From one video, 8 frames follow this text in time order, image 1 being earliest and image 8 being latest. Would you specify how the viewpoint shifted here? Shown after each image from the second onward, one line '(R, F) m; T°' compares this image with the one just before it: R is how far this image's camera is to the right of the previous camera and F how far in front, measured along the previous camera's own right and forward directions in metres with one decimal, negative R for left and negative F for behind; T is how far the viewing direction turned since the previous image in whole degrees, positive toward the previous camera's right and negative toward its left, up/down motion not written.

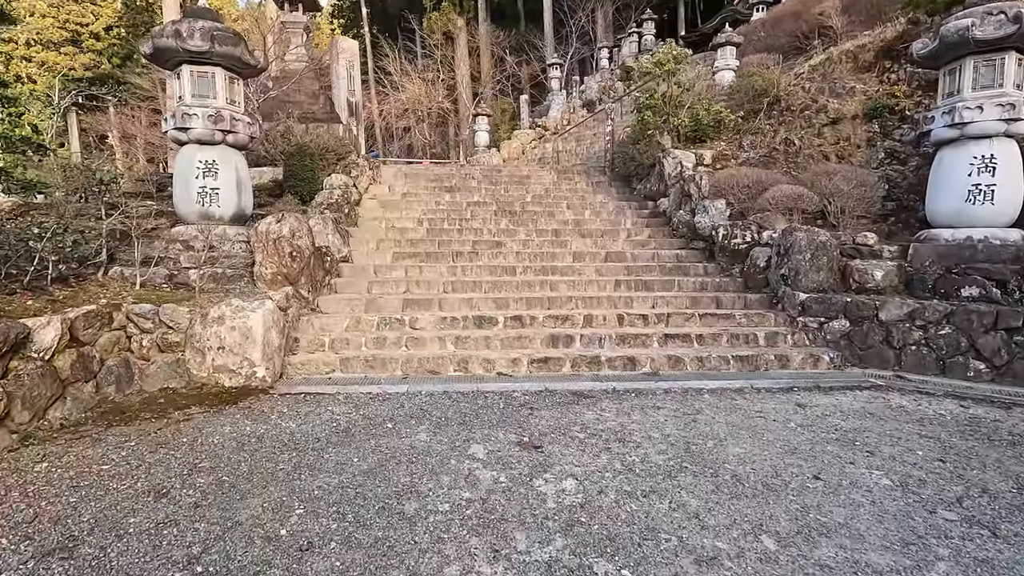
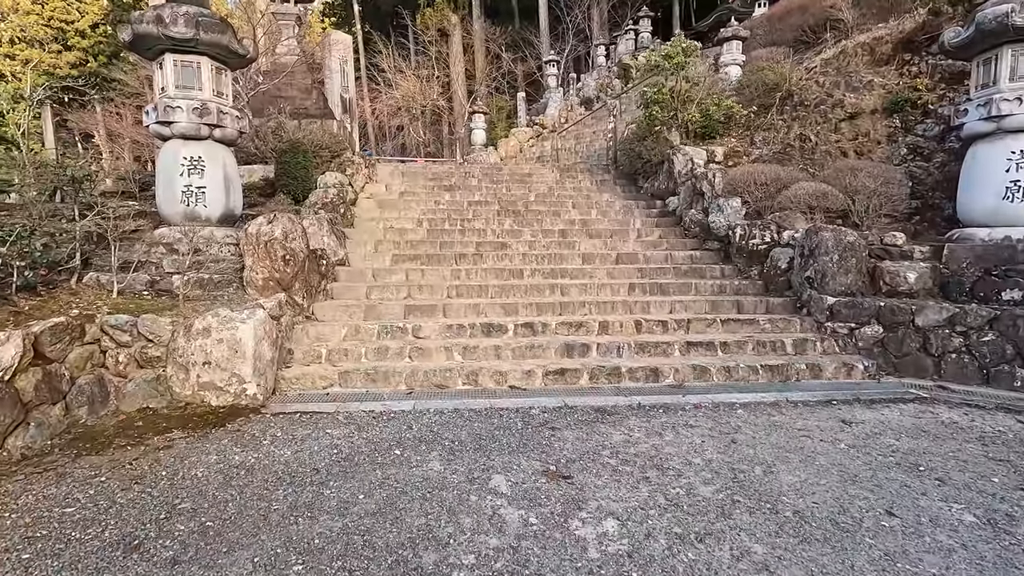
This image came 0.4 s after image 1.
(-0.2, +0.3) m; +1°
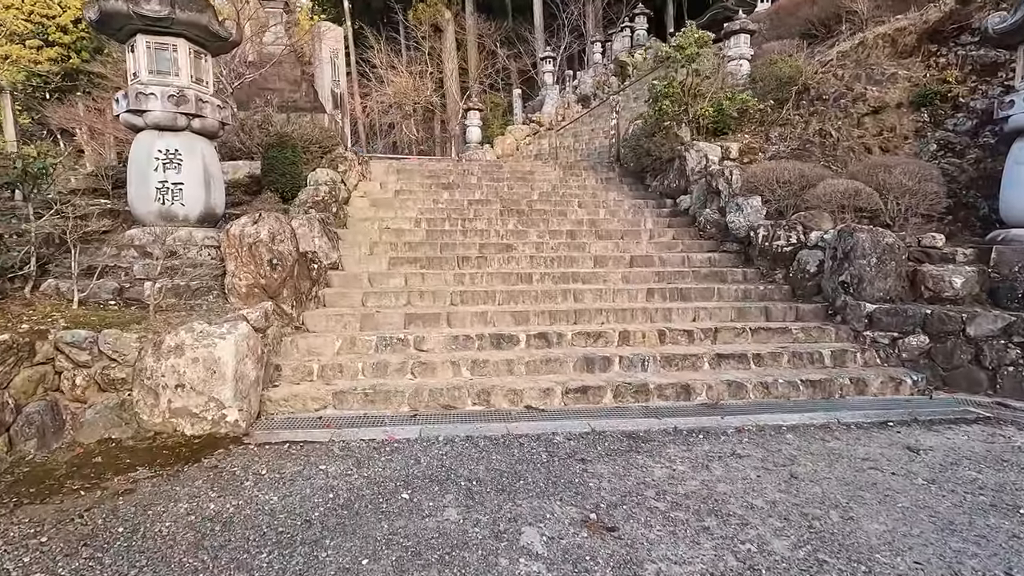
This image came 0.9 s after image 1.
(-0.2, +0.4) m; +1°
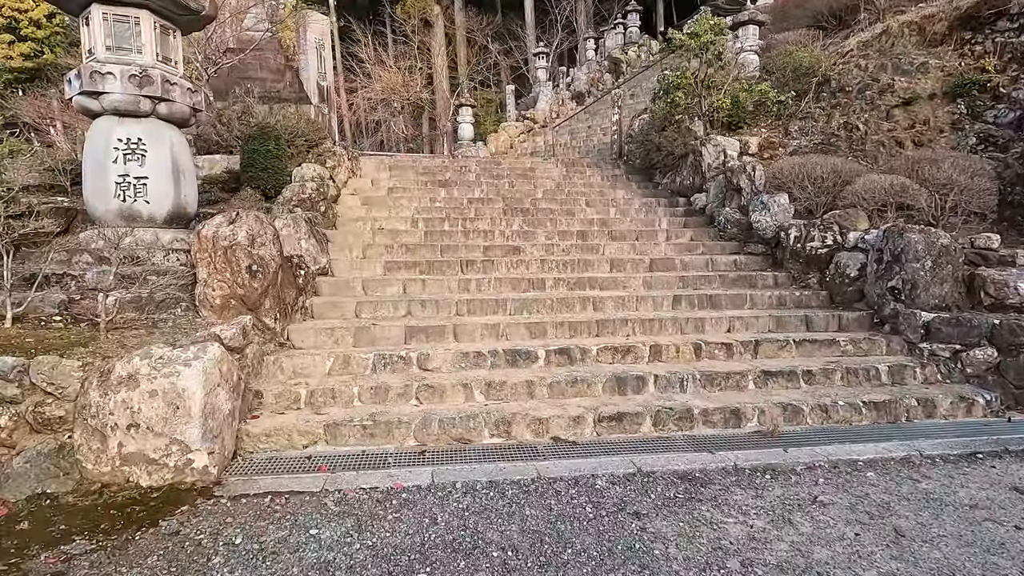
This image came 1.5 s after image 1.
(-0.2, +0.5) m; +1°
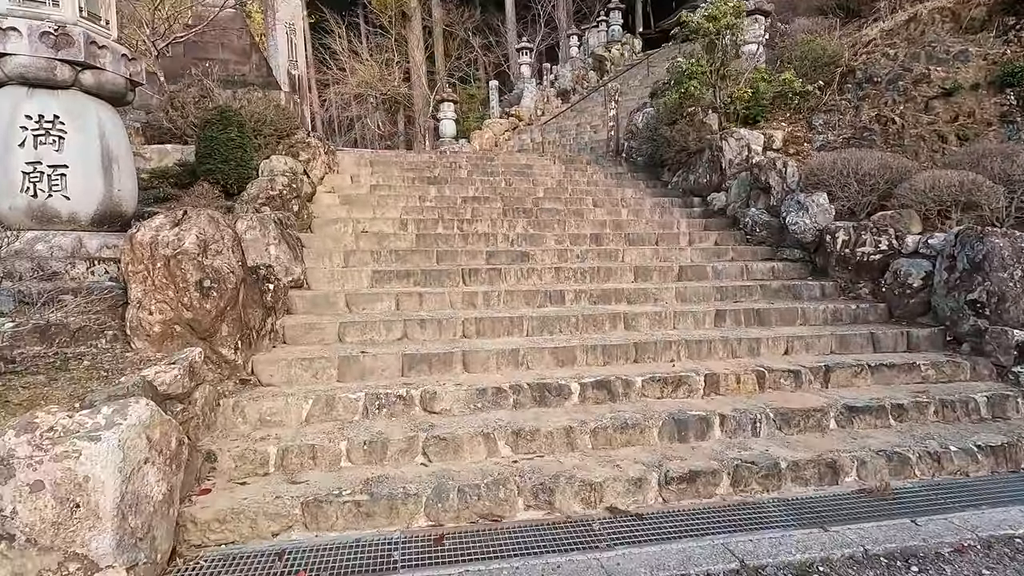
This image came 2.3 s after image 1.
(-0.3, +0.7) m; +3°
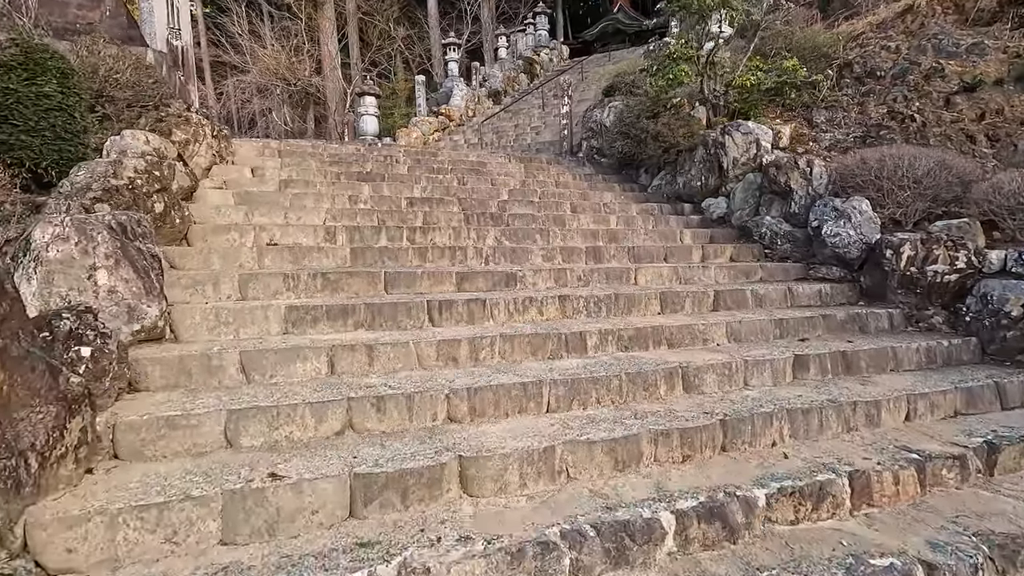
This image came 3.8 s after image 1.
(-0.4, +1.4) m; +9°
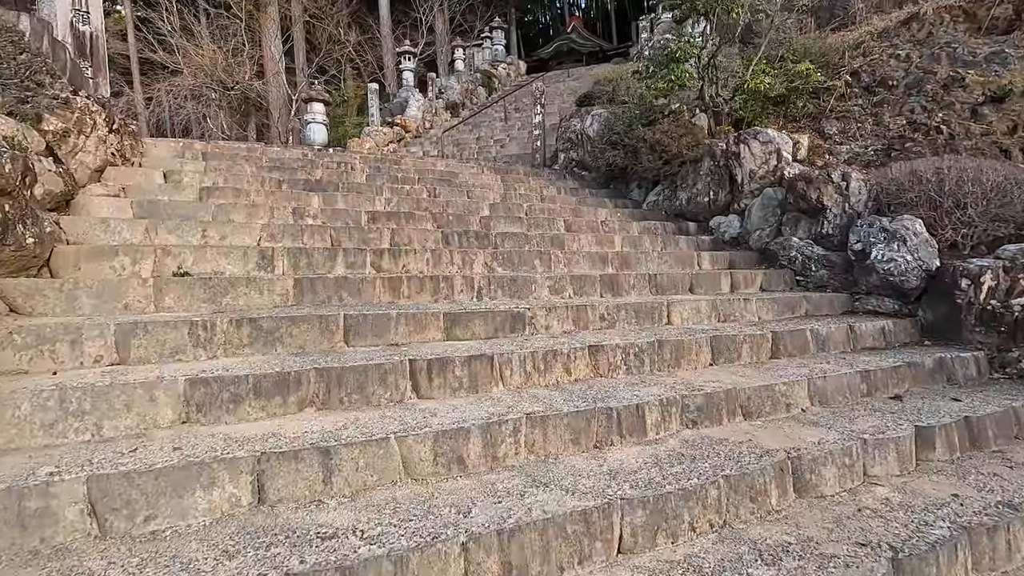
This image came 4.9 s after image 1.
(-0.3, +0.9) m; +5°
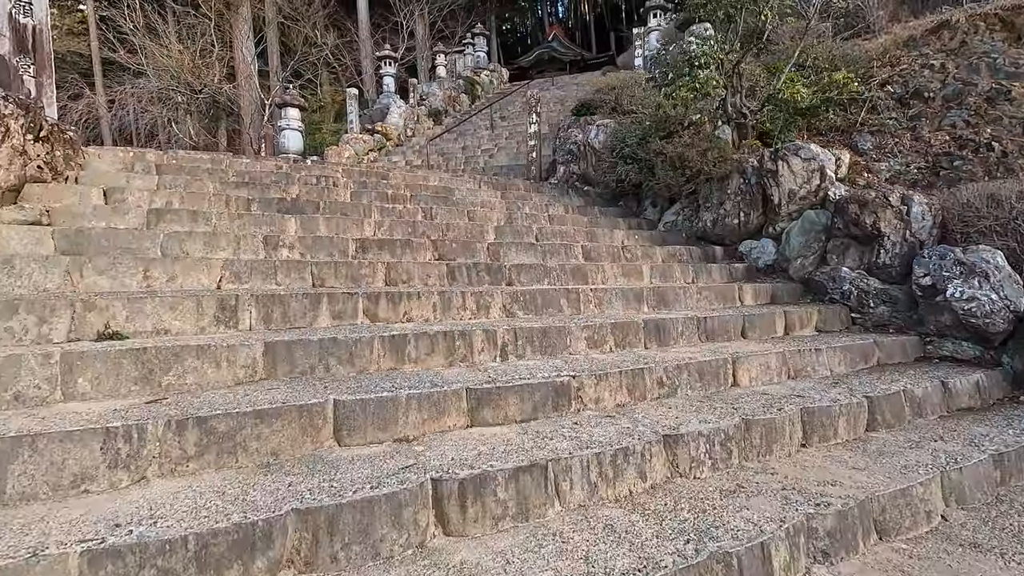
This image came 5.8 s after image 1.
(-0.2, +0.6) m; +2°
